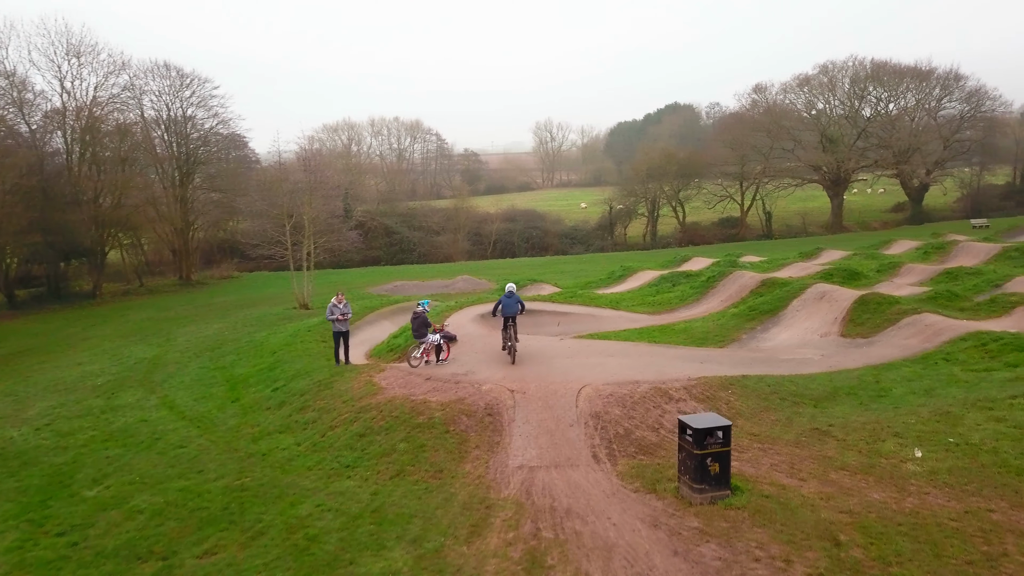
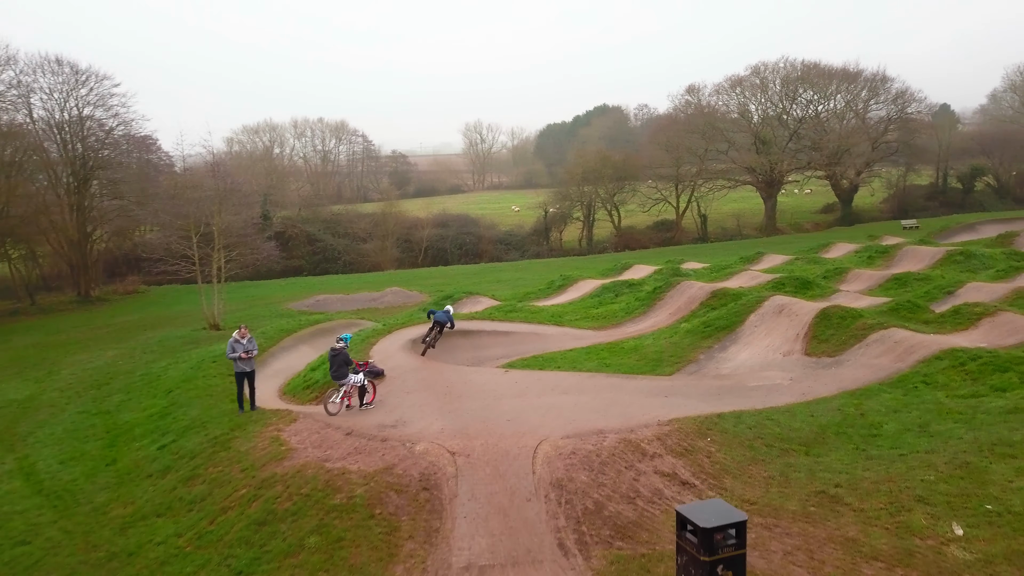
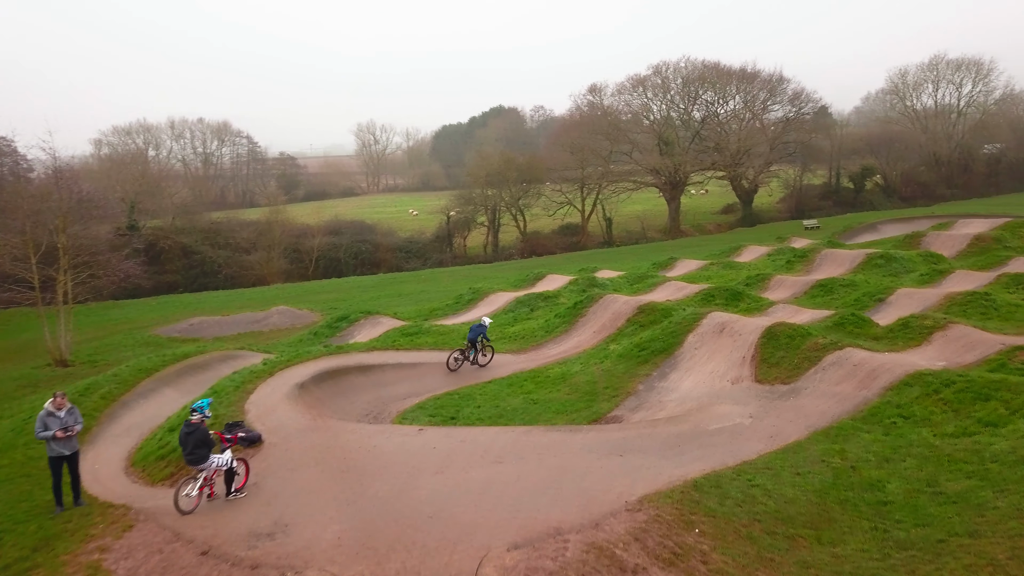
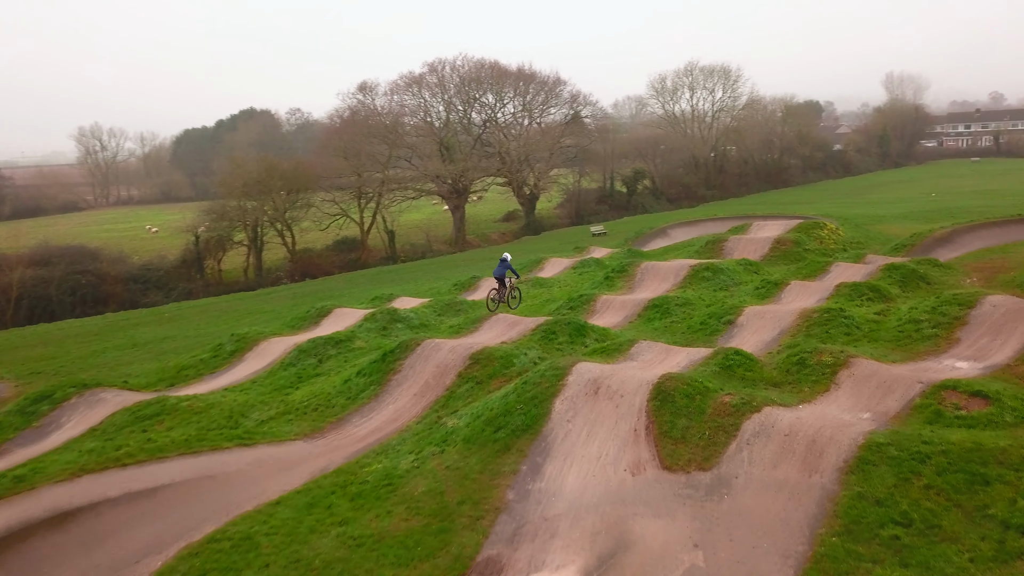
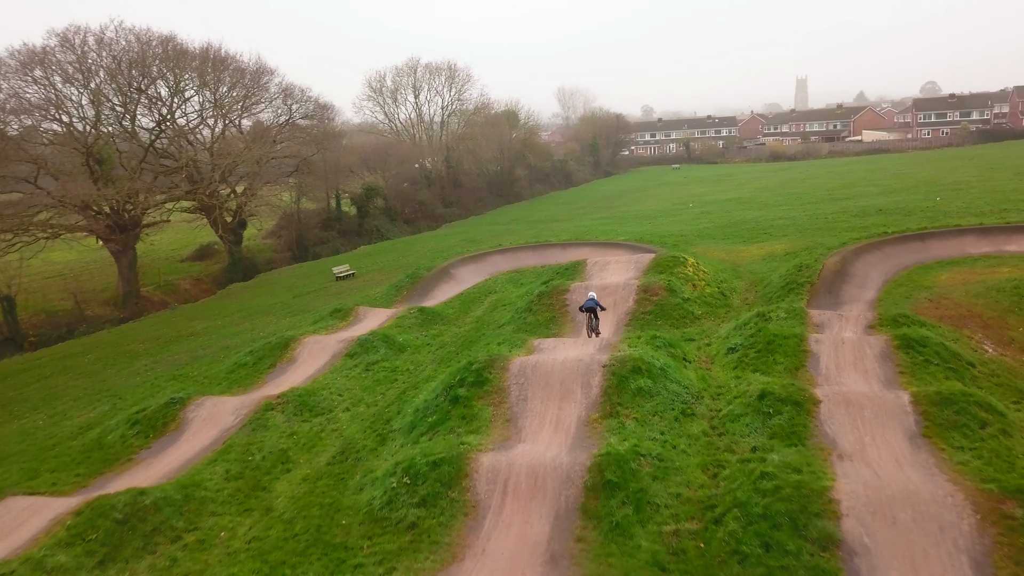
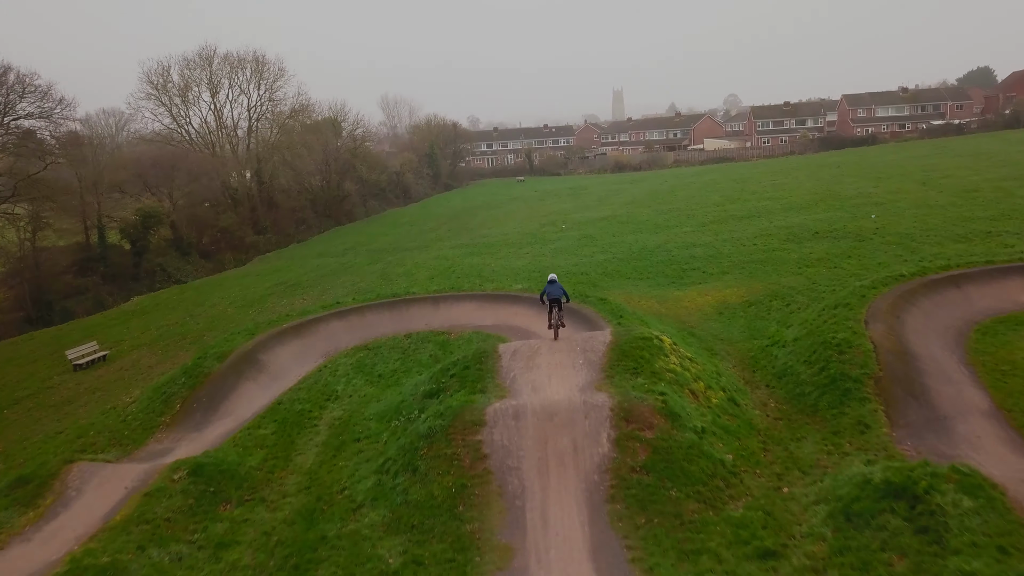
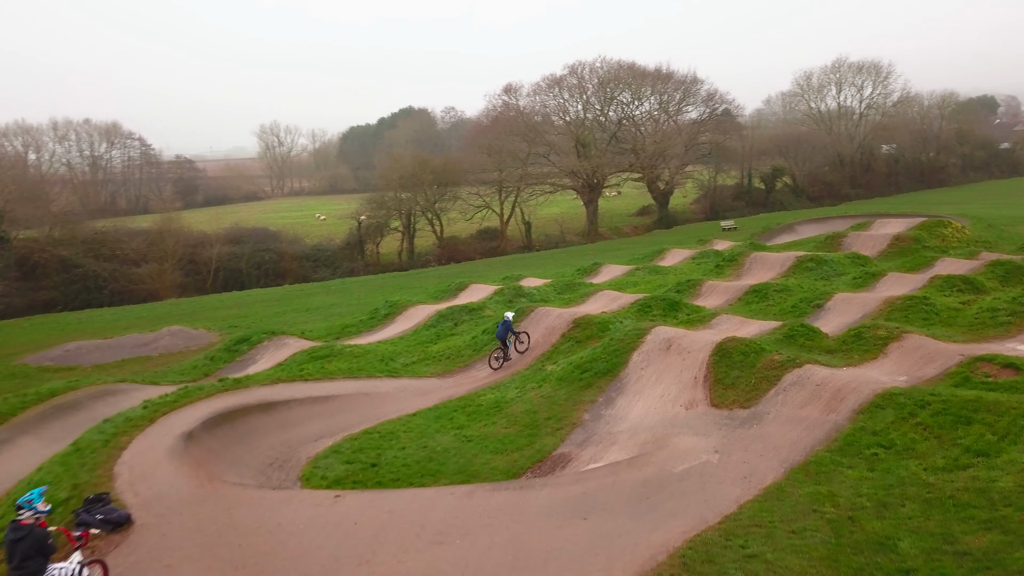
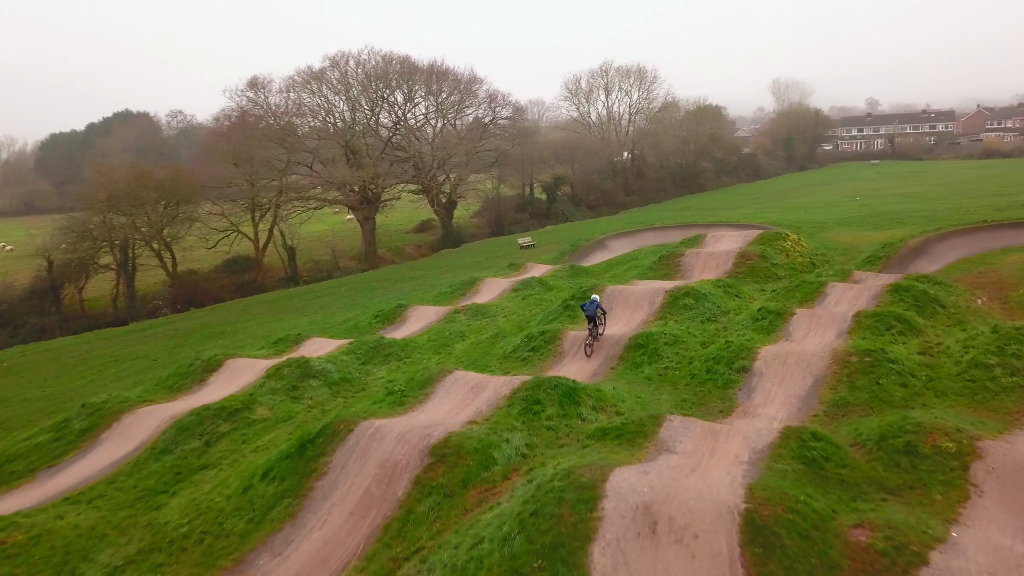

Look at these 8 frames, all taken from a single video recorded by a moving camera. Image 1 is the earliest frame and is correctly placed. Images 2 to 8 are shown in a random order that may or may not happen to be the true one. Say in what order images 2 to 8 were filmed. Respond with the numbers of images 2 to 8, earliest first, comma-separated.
2, 3, 7, 4, 8, 5, 6
